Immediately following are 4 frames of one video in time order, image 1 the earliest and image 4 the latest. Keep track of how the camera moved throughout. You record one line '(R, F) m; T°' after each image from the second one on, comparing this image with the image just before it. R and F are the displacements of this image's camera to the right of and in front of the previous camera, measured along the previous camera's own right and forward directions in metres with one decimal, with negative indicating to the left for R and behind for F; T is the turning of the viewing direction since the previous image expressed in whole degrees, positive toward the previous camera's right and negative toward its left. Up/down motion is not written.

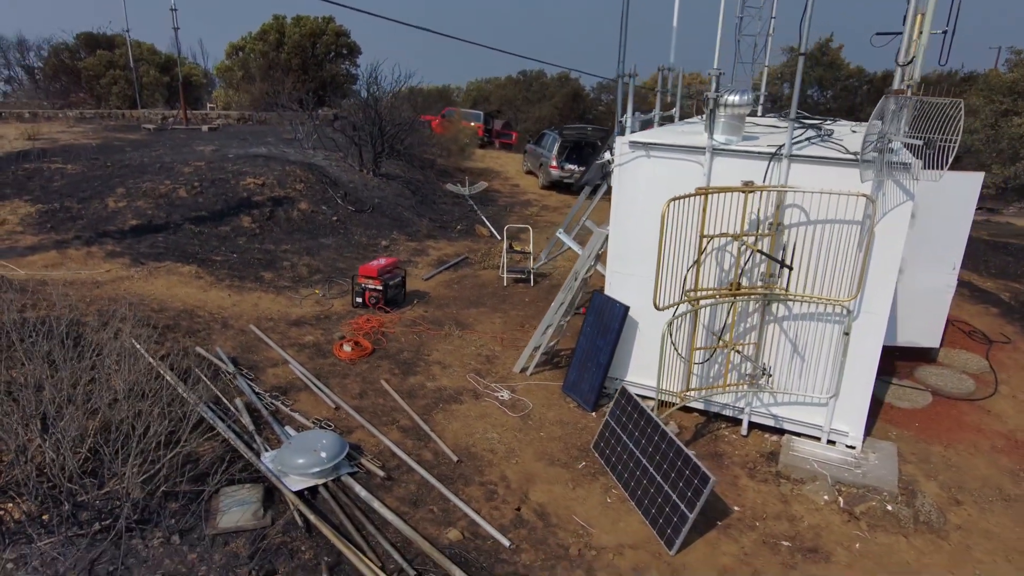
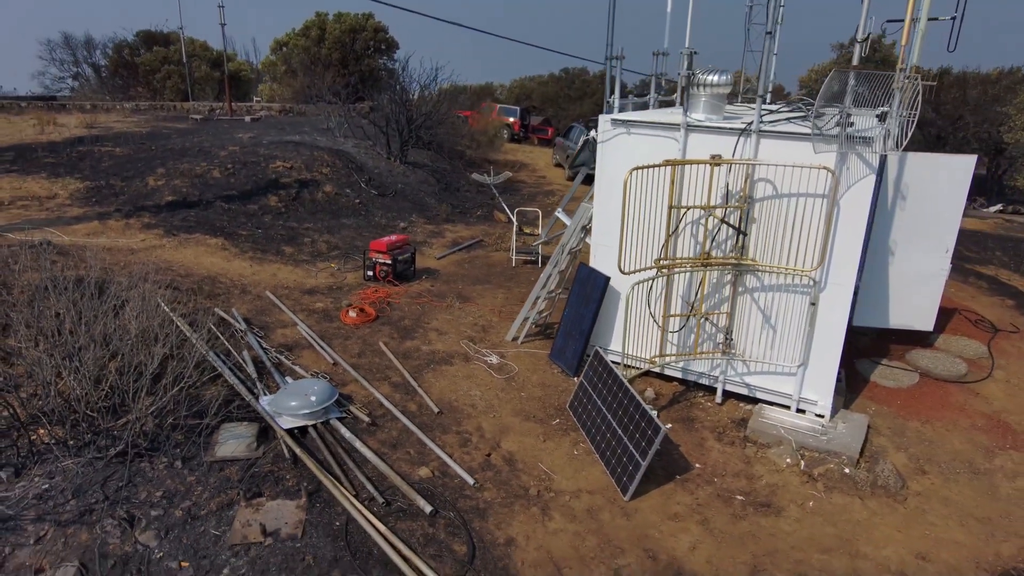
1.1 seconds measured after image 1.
(+0.6, -0.4) m; -4°
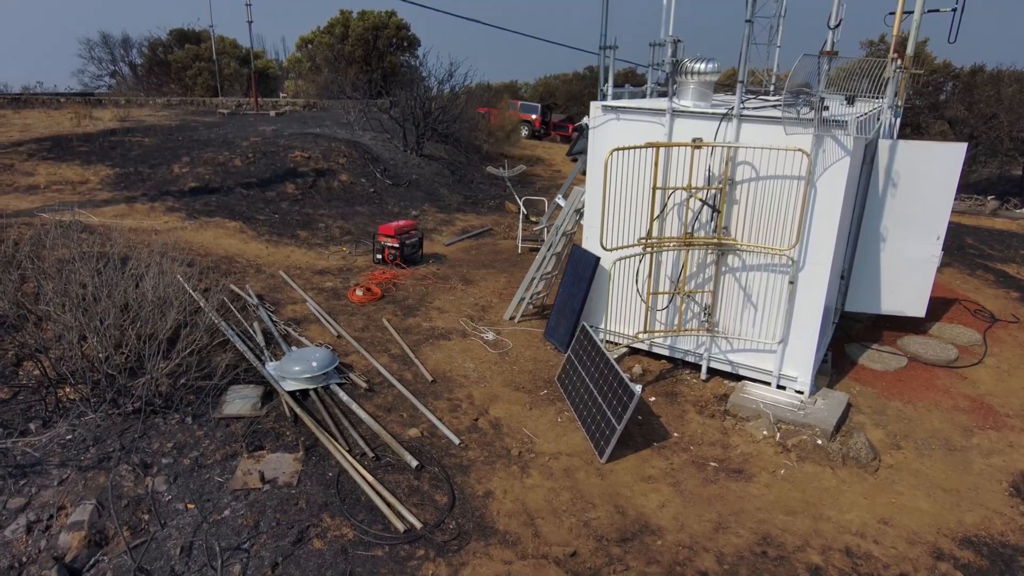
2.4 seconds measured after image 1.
(+0.3, -0.3) m; -2°
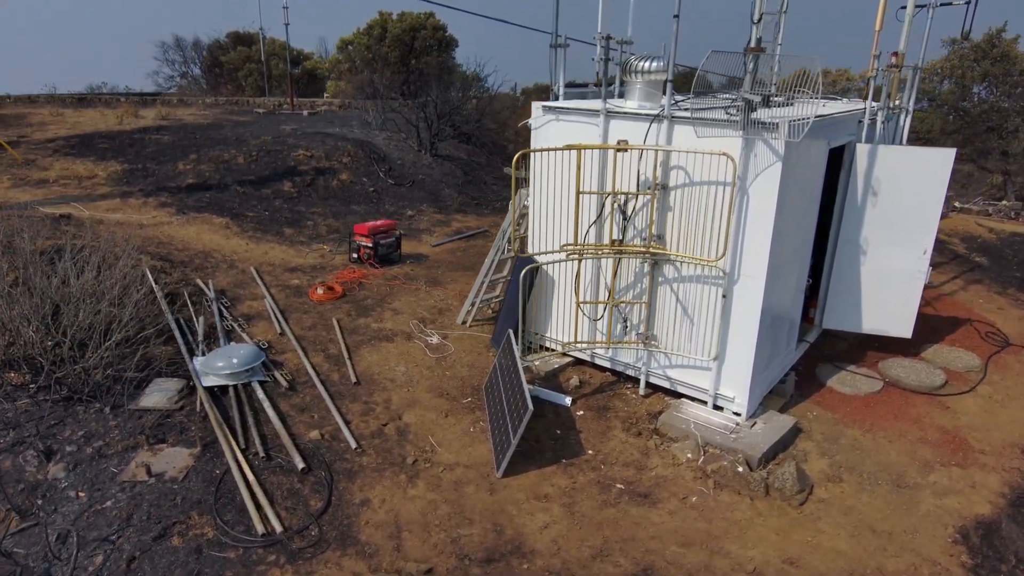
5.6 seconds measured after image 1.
(+1.3, +0.2) m; -6°
